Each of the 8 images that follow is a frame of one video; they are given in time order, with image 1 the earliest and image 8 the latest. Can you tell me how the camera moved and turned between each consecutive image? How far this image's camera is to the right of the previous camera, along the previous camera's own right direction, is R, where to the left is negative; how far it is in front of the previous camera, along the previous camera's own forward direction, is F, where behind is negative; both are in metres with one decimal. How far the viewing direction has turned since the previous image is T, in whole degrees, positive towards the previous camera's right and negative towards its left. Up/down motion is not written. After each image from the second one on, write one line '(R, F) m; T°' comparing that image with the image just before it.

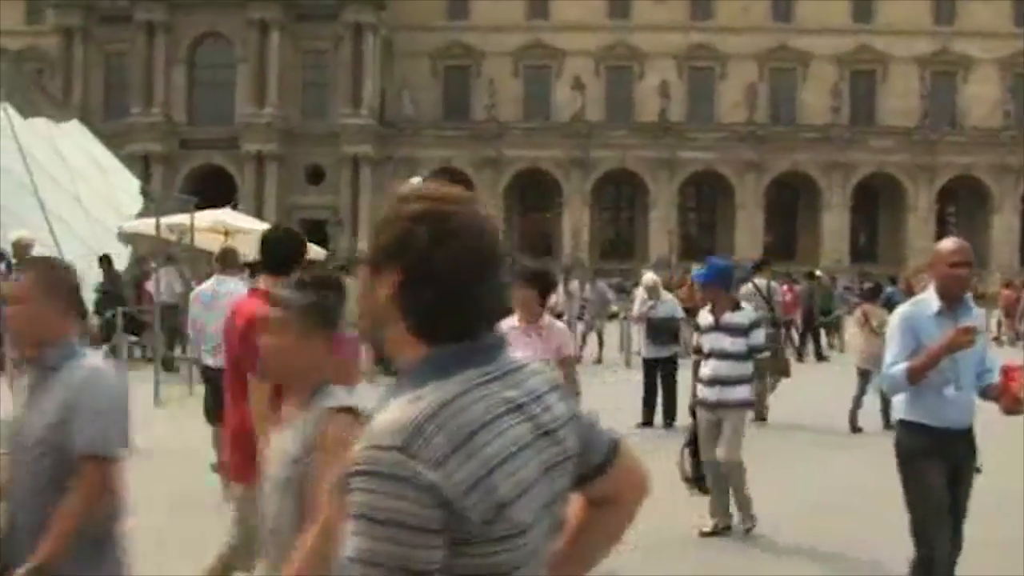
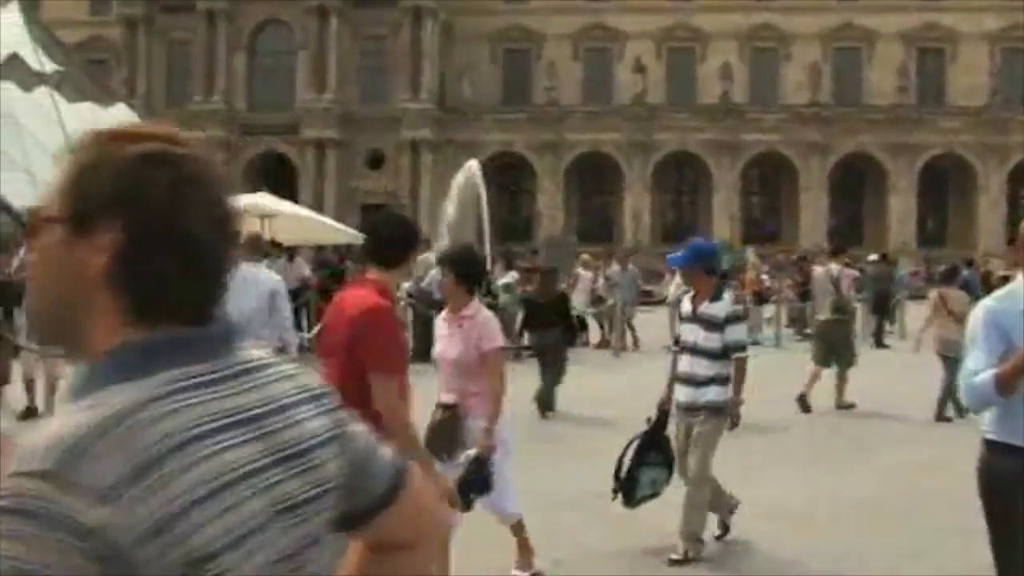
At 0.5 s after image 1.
(+0.1, +0.4) m; -3°
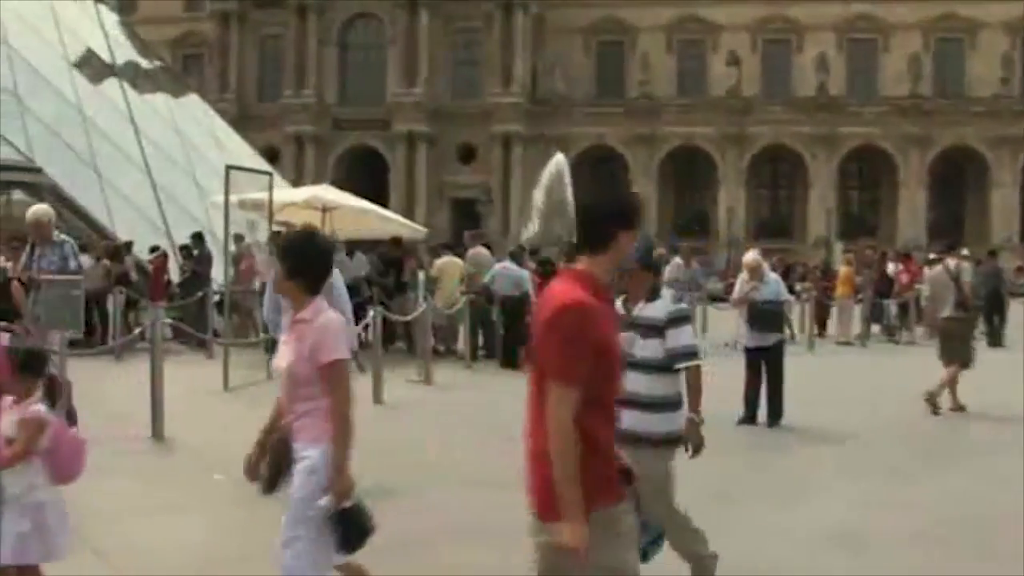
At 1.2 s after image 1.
(+0.3, +0.7) m; -4°
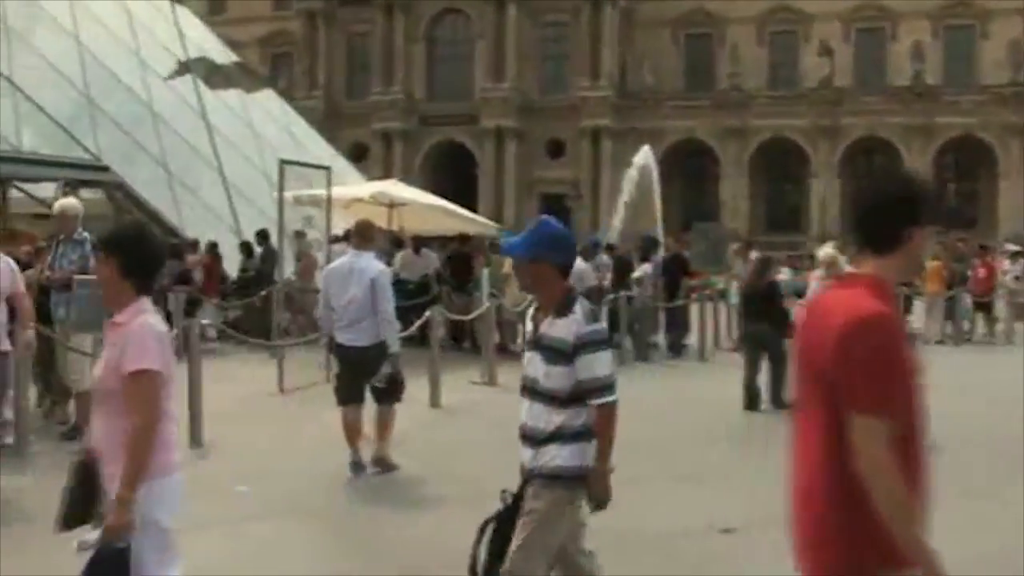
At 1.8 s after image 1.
(+0.2, +0.5) m; -4°
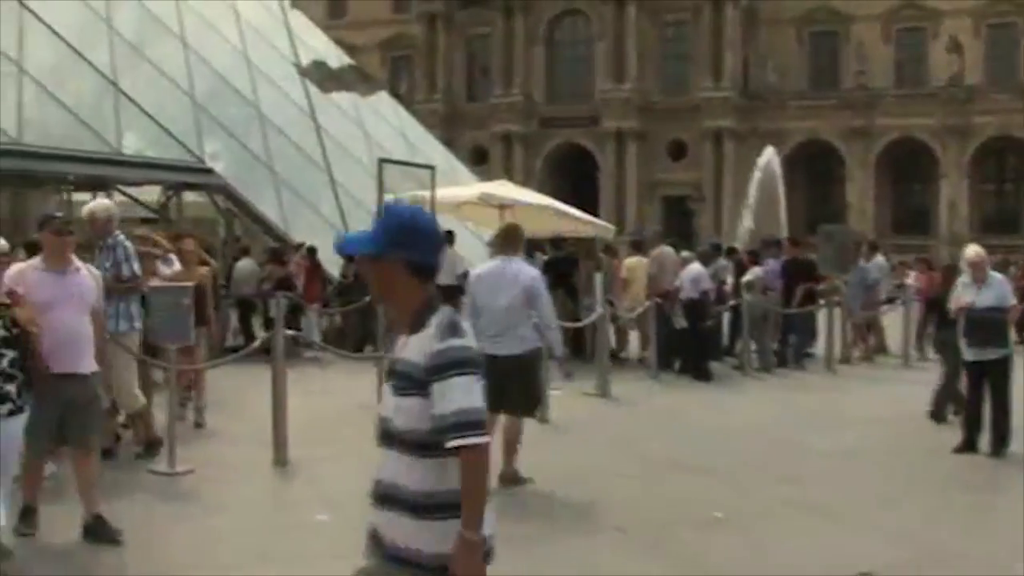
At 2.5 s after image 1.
(+0.1, +0.7) m; -5°
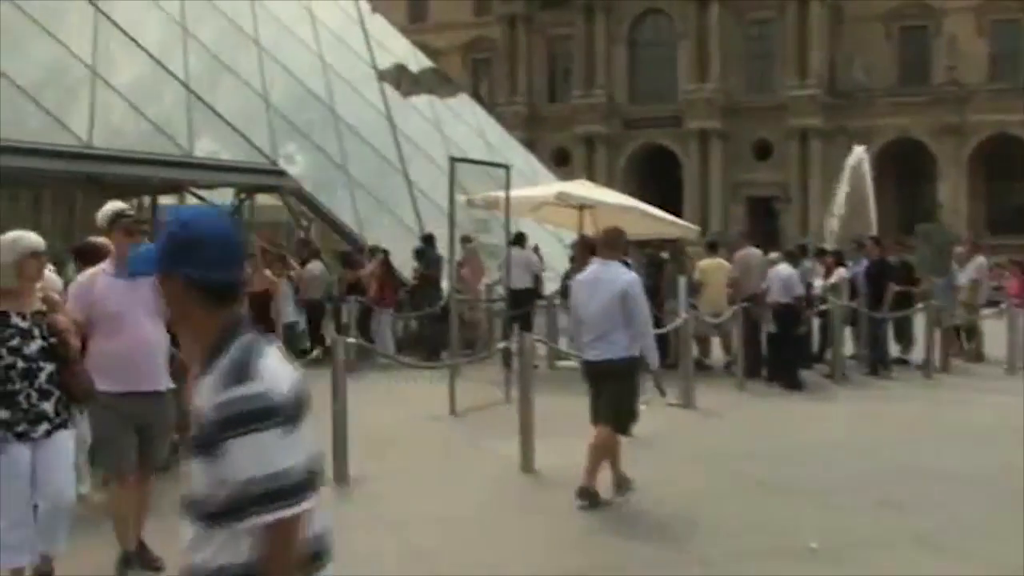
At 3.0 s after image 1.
(0.0, +0.5) m; -3°
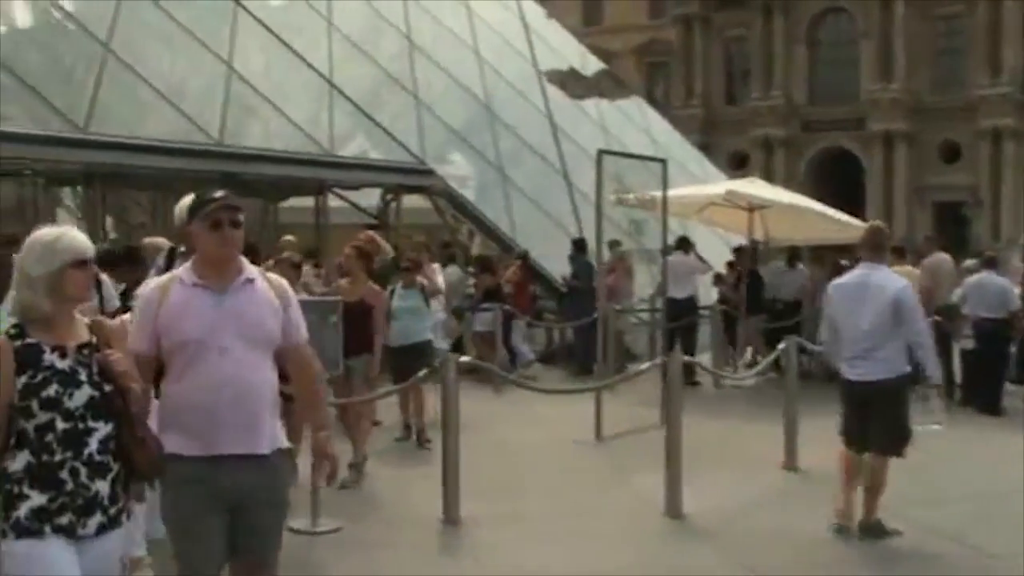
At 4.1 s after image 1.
(+0.1, +1.1) m; -7°
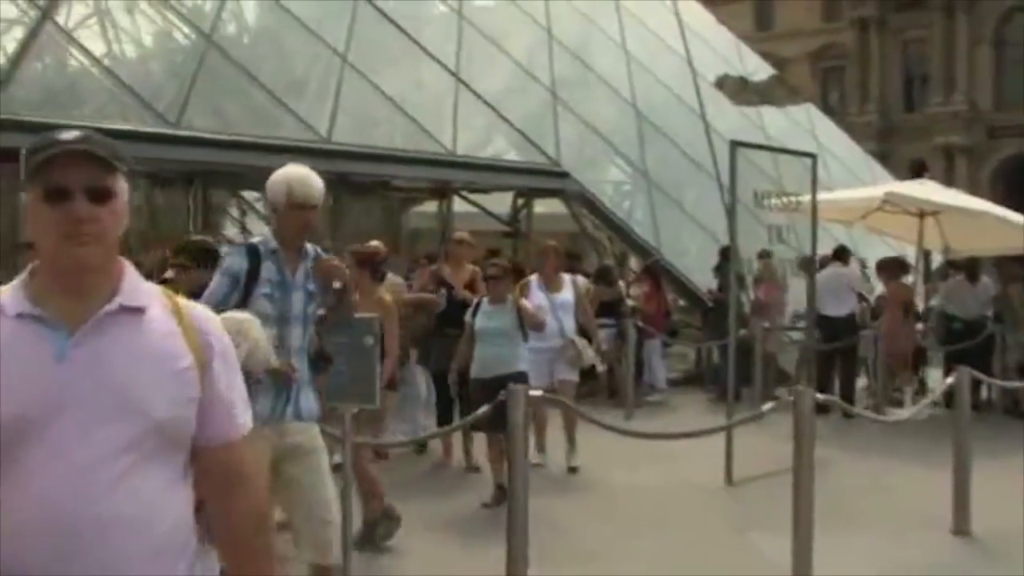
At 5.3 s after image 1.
(+0.3, +1.3) m; -7°
